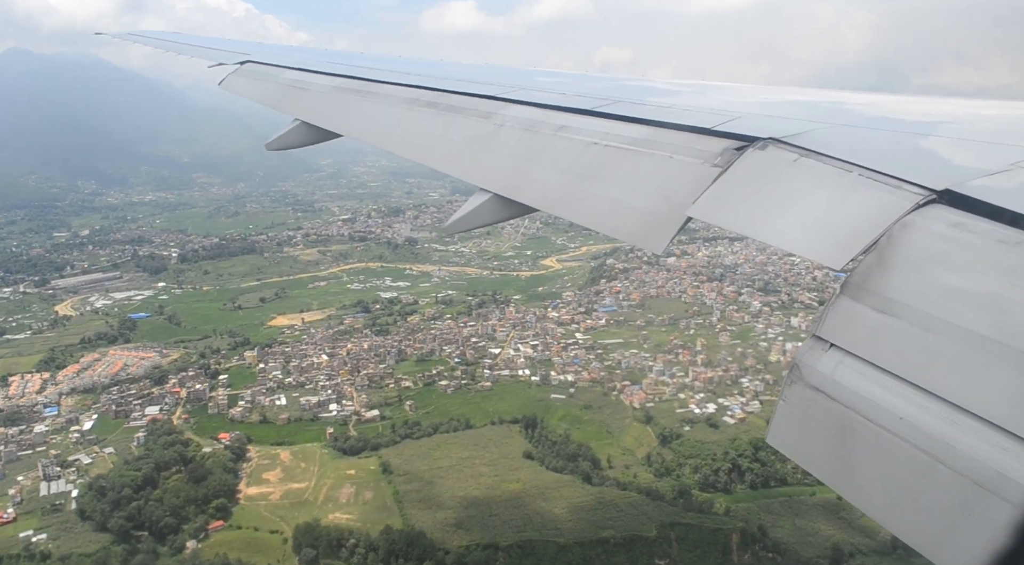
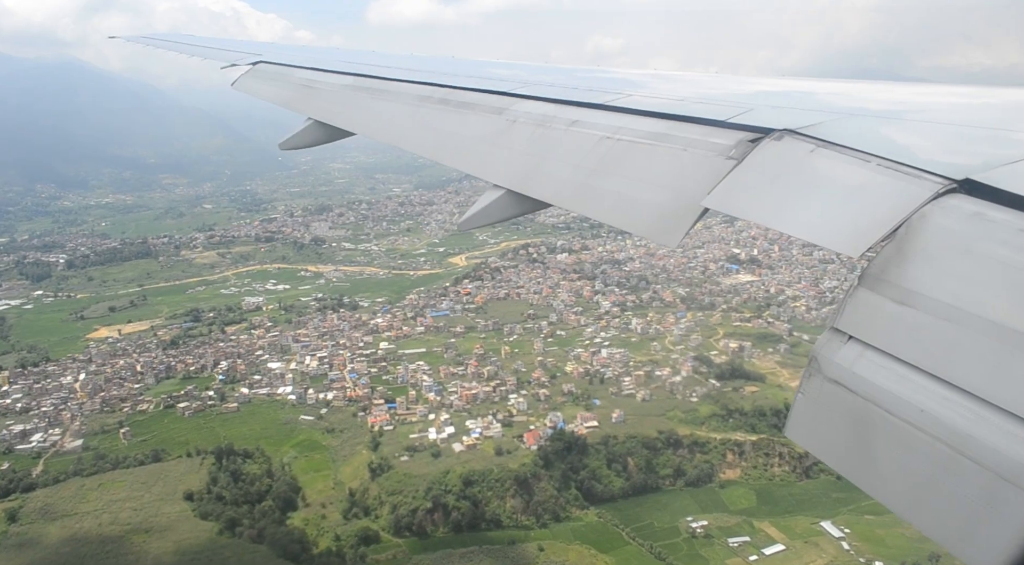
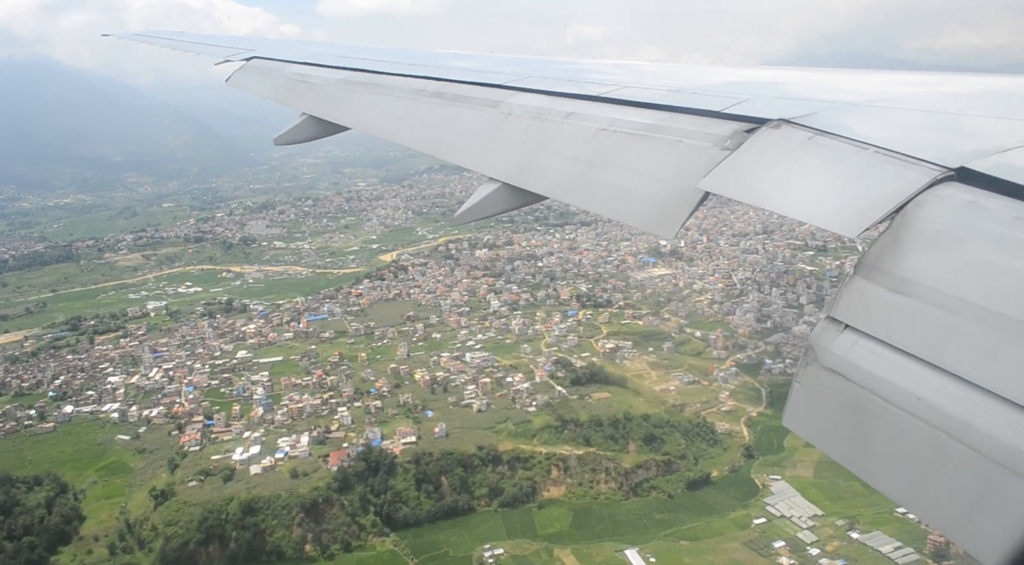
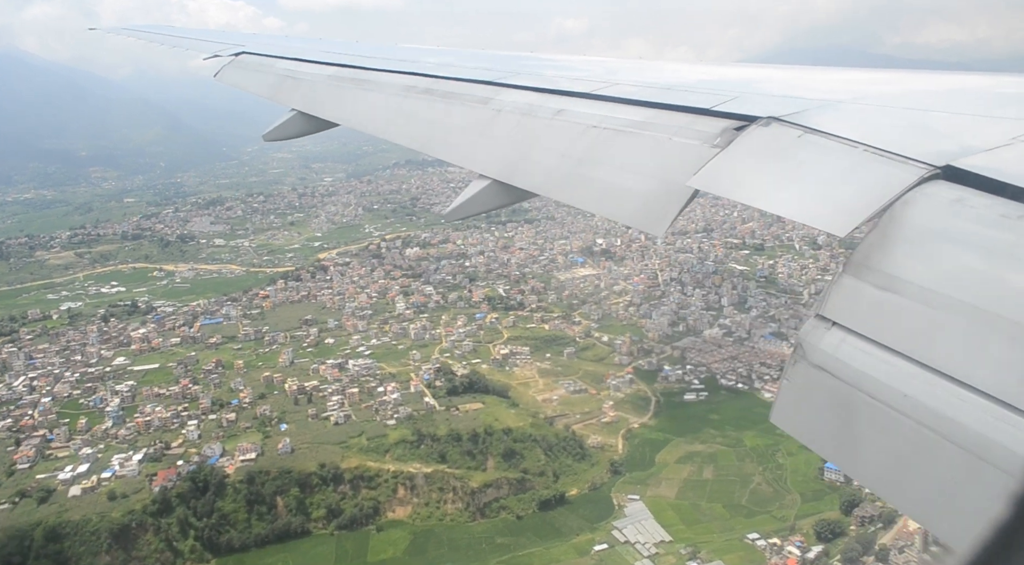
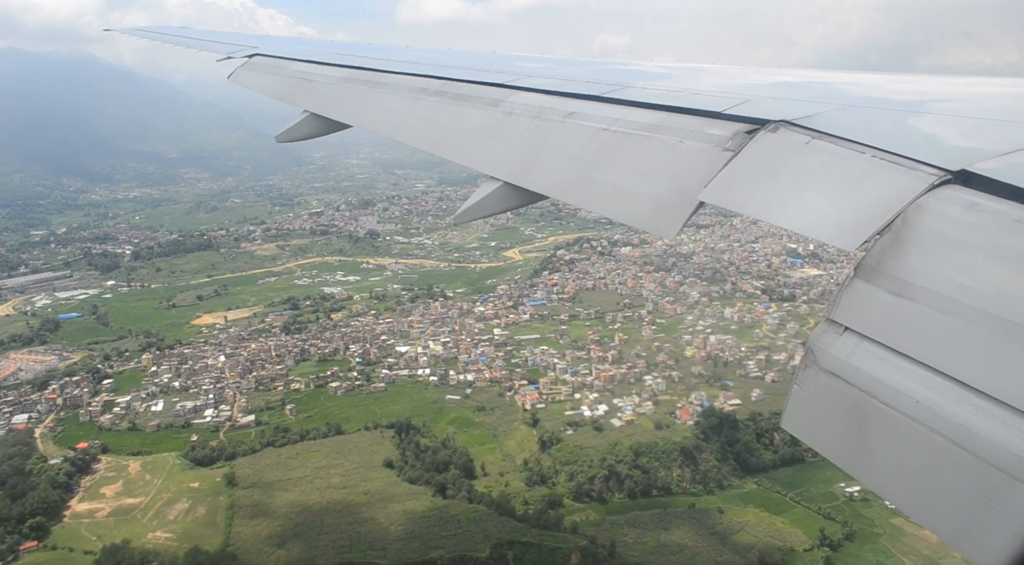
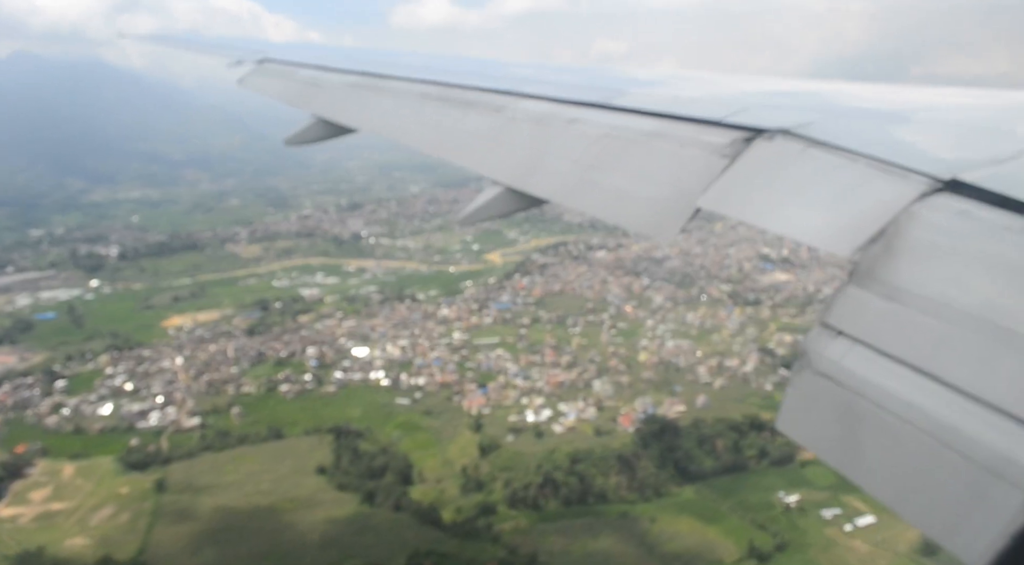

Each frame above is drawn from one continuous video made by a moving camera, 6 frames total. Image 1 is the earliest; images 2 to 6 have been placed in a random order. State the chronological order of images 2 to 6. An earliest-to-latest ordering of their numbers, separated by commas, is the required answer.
5, 6, 2, 3, 4
